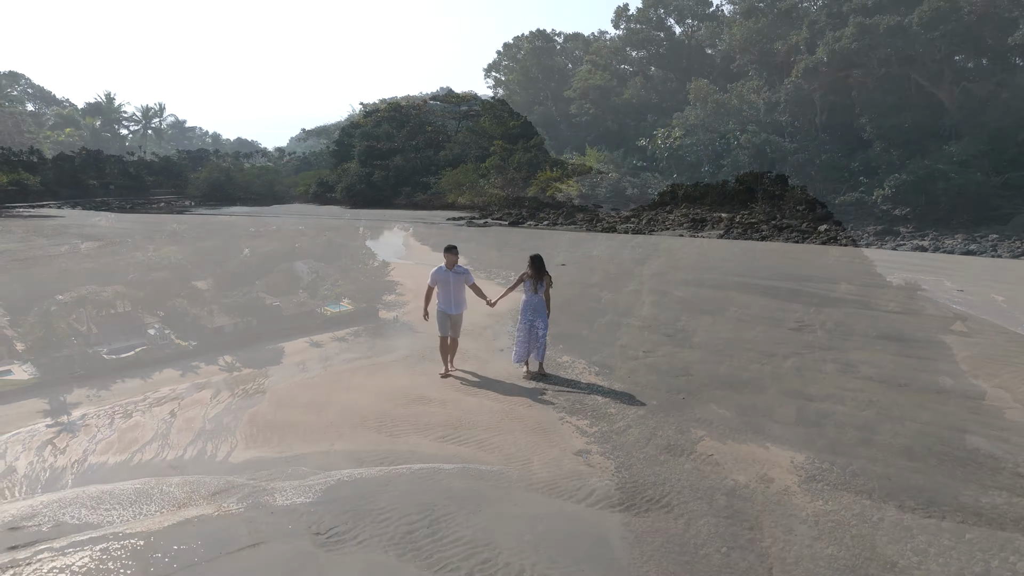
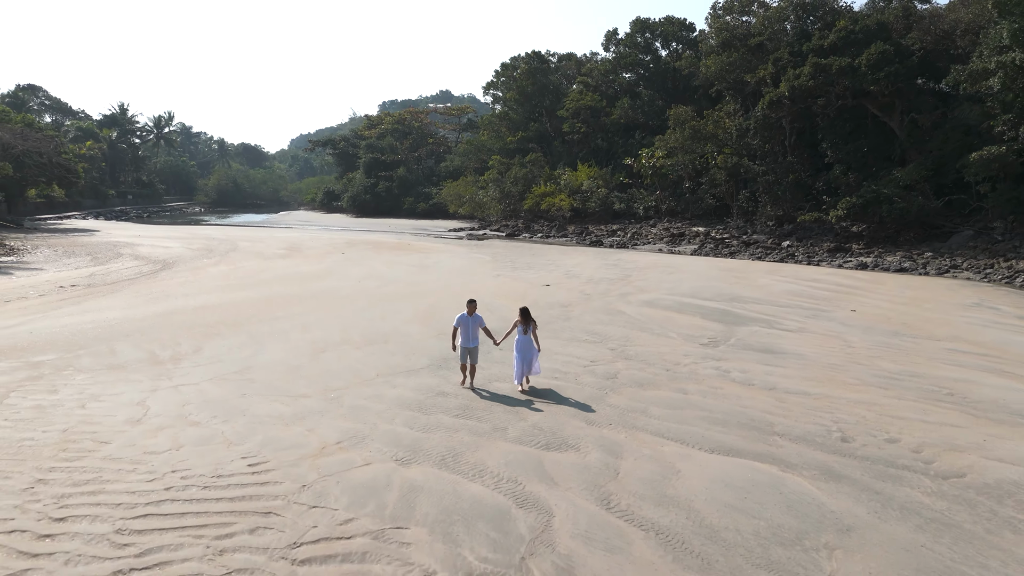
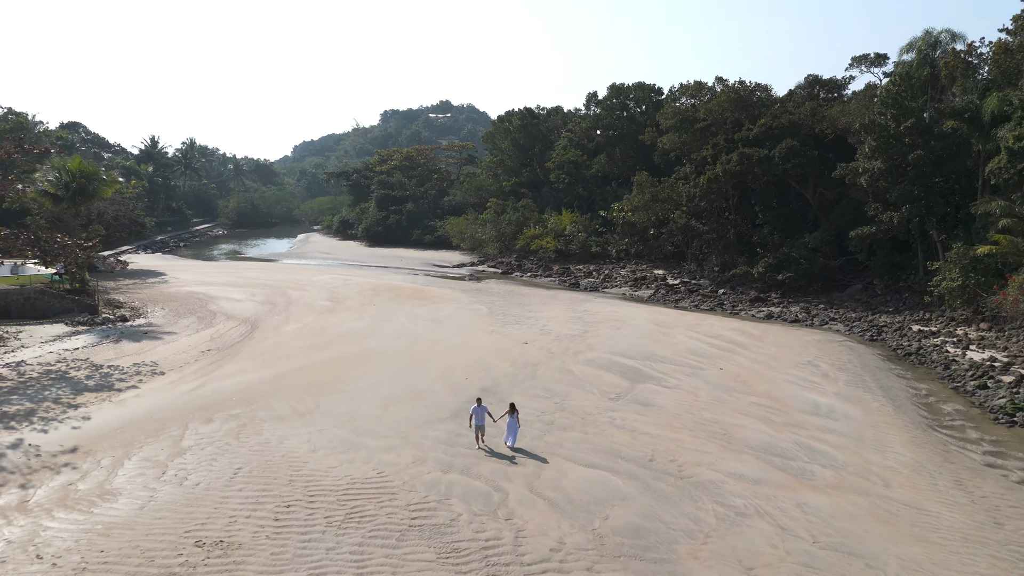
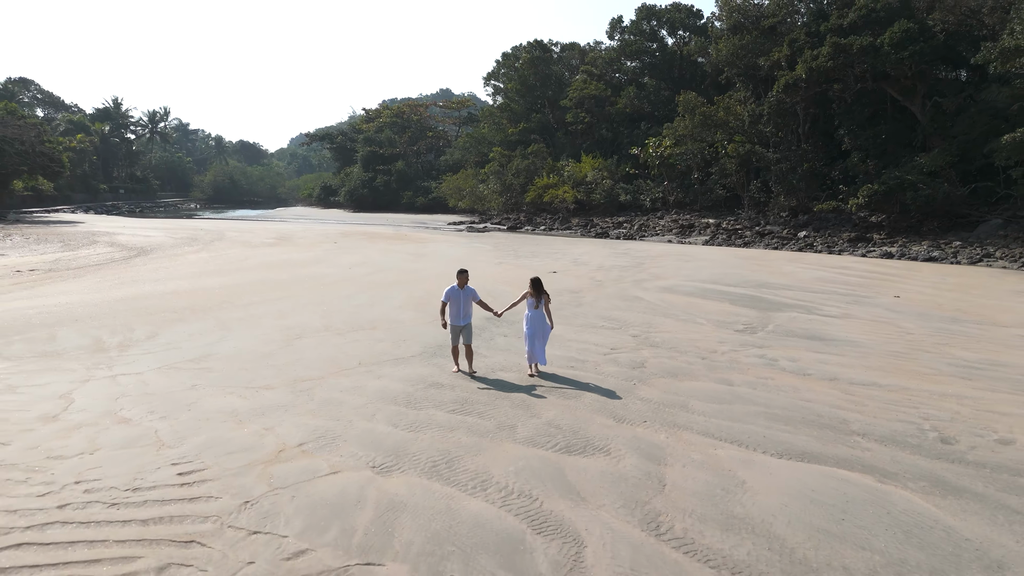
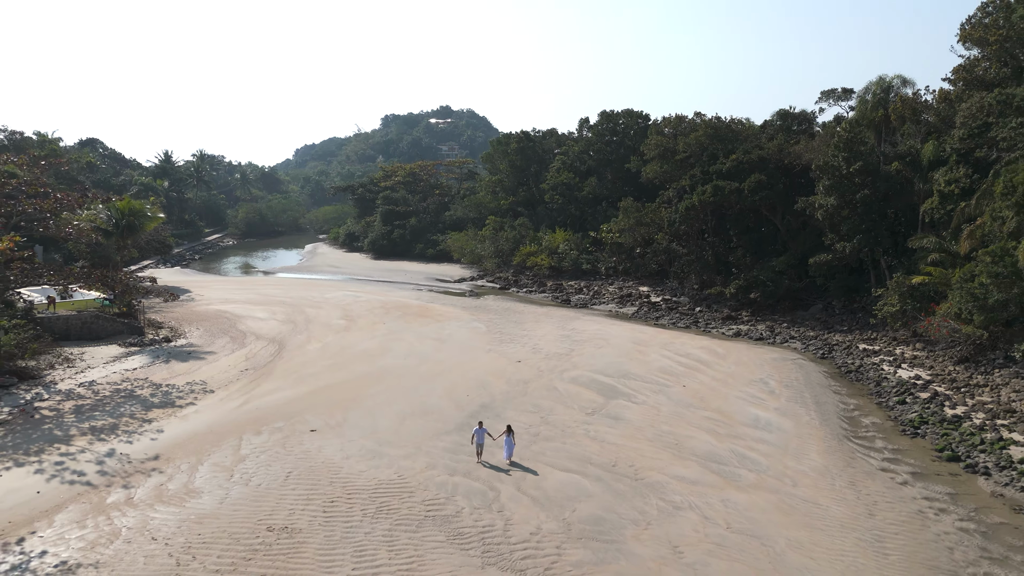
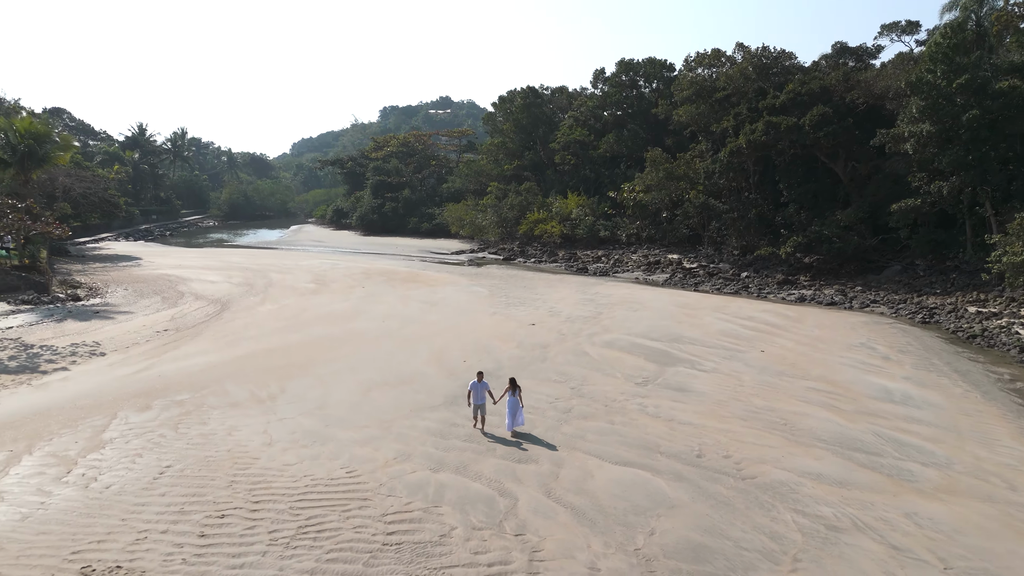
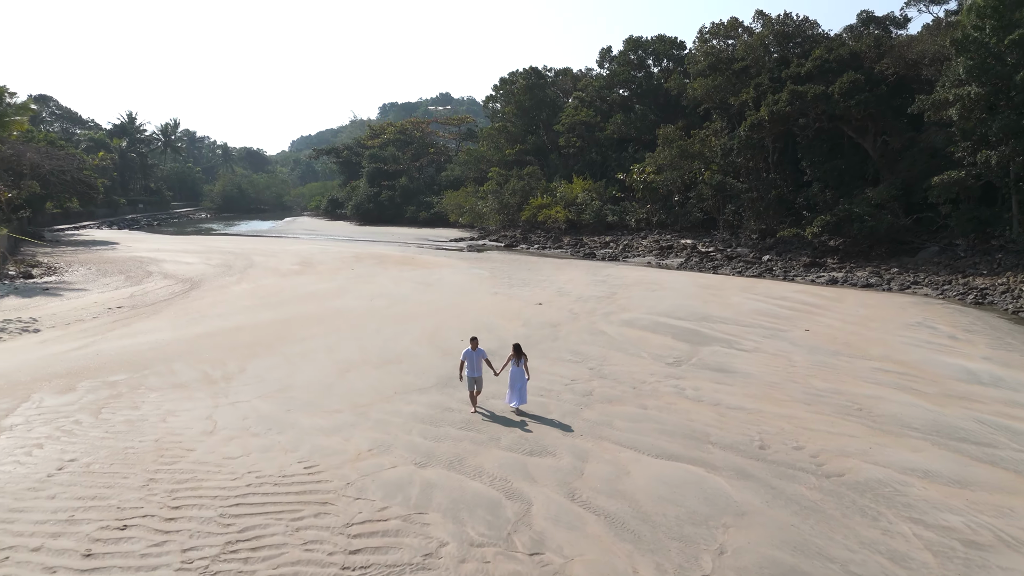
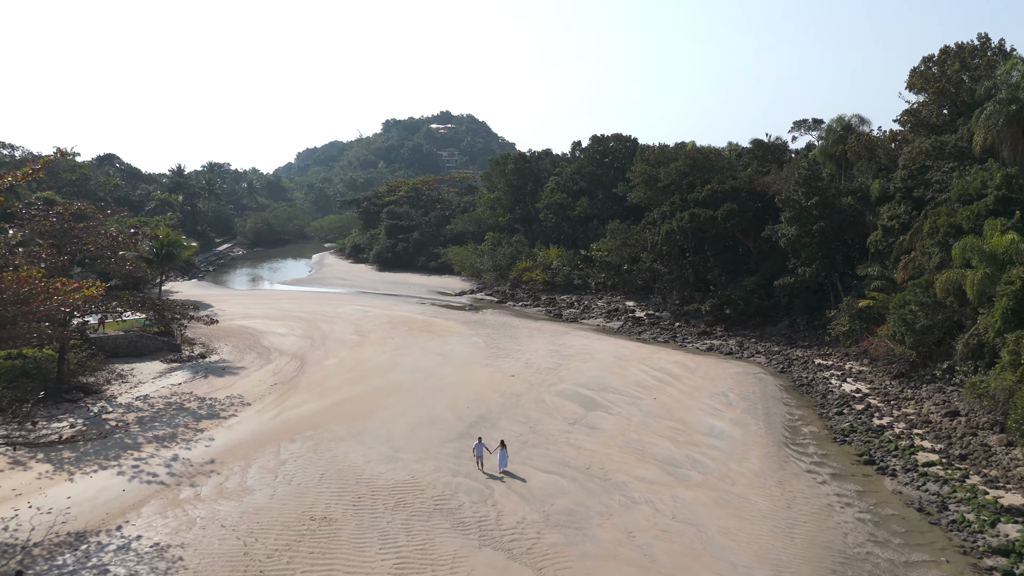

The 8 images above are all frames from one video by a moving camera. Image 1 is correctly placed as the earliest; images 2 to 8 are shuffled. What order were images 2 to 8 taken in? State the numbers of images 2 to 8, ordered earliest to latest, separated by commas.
4, 2, 7, 6, 3, 5, 8
